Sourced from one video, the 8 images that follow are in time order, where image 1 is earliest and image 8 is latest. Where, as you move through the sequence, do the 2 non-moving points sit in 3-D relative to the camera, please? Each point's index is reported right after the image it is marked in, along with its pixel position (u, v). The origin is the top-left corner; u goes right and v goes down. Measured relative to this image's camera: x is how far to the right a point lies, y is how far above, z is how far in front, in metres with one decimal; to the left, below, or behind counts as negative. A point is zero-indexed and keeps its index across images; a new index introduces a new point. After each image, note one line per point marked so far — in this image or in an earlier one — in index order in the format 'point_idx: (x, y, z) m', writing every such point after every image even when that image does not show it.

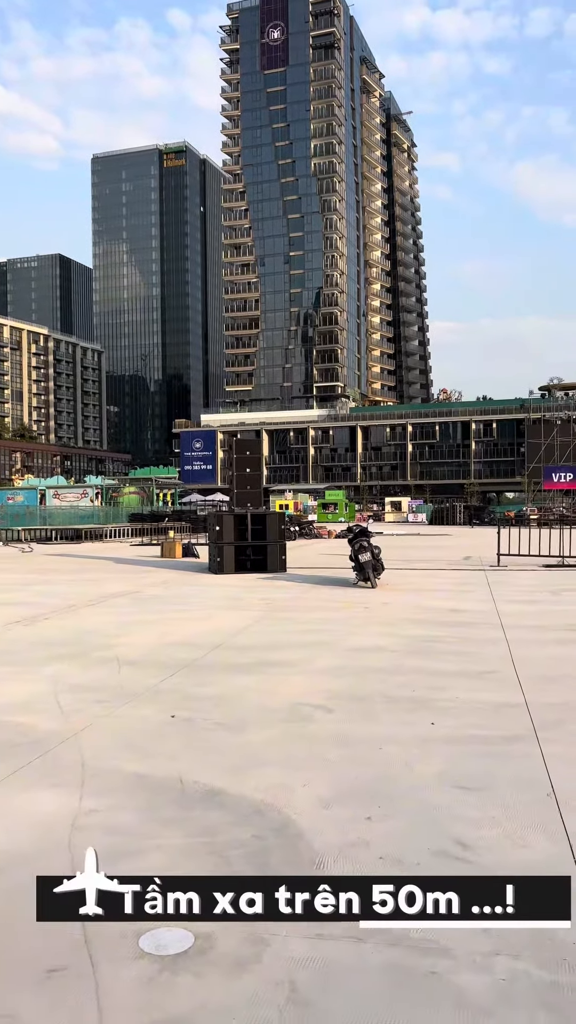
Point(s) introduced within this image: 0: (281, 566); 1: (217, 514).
0: (-0.1, -1.1, +17.6) m
1: (-1.5, 0.0, +17.3) m
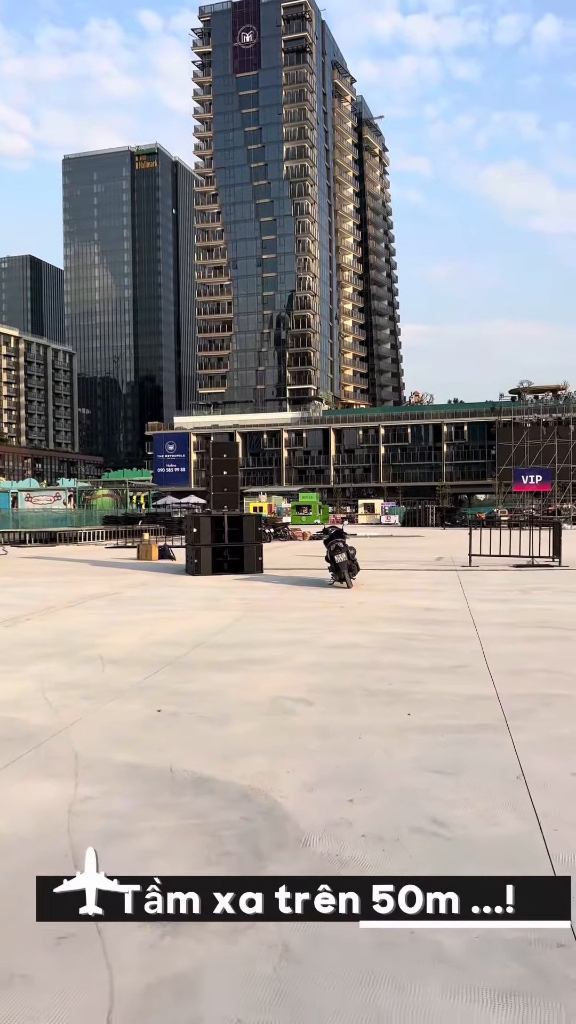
0: (-0.6, -1.2, +17.8) m
1: (-2.0, -0.1, +17.5) m
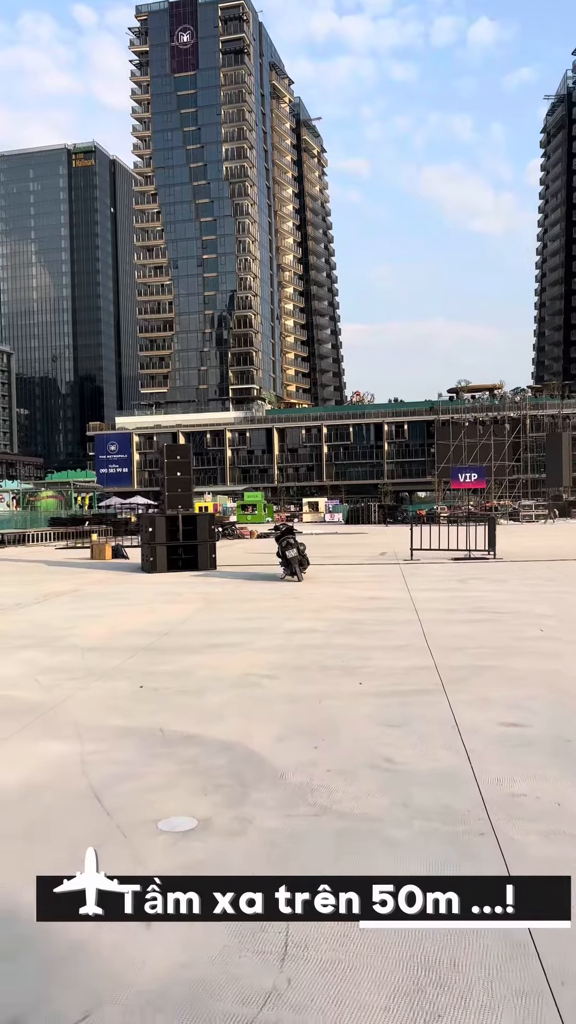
0: (-1.7, -1.1, +18.6) m
1: (-3.0, -0.1, +18.2) m
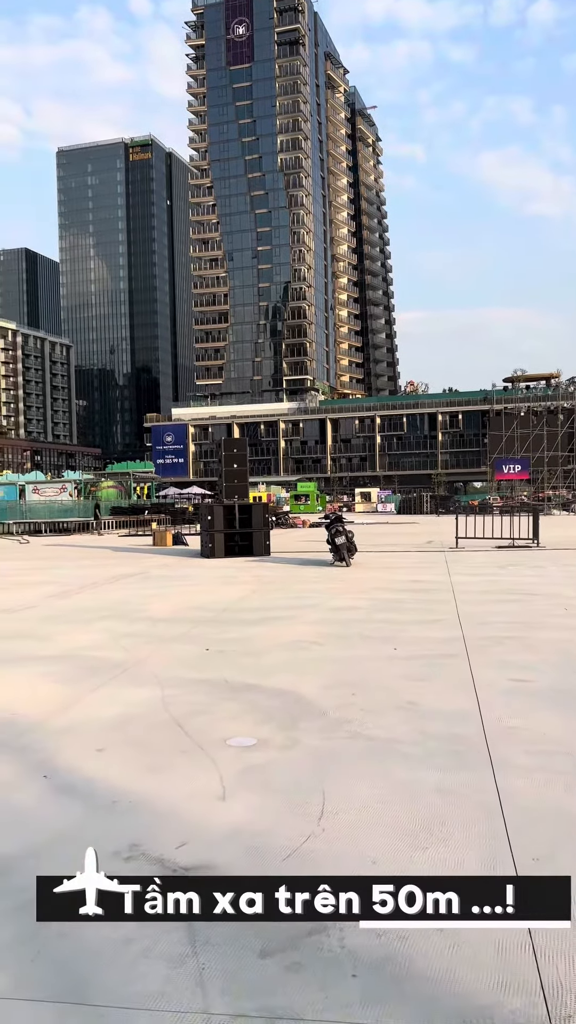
0: (-0.5, -0.9, +19.7) m
1: (-1.9, +0.2, +19.4) m
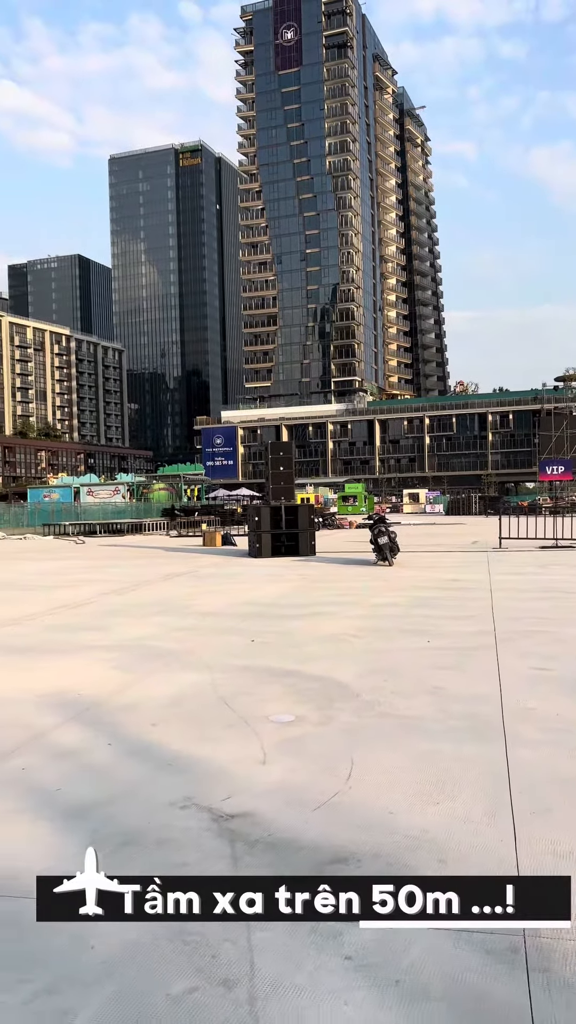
0: (+0.6, -0.9, +20.3) m
1: (-0.8, +0.1, +20.1) m
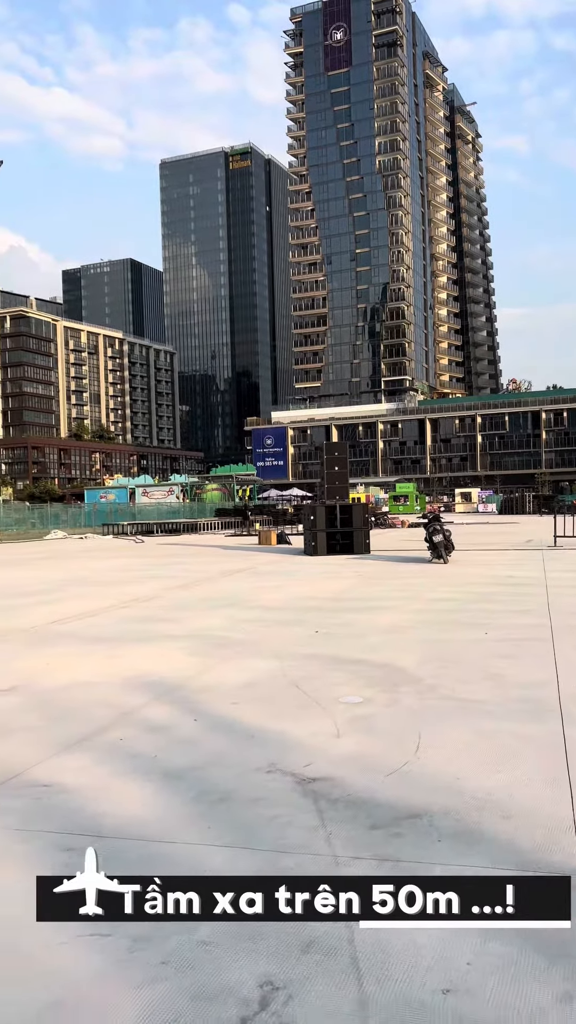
0: (+1.9, -0.9, +20.6) m
1: (+0.6, +0.1, +20.5) m
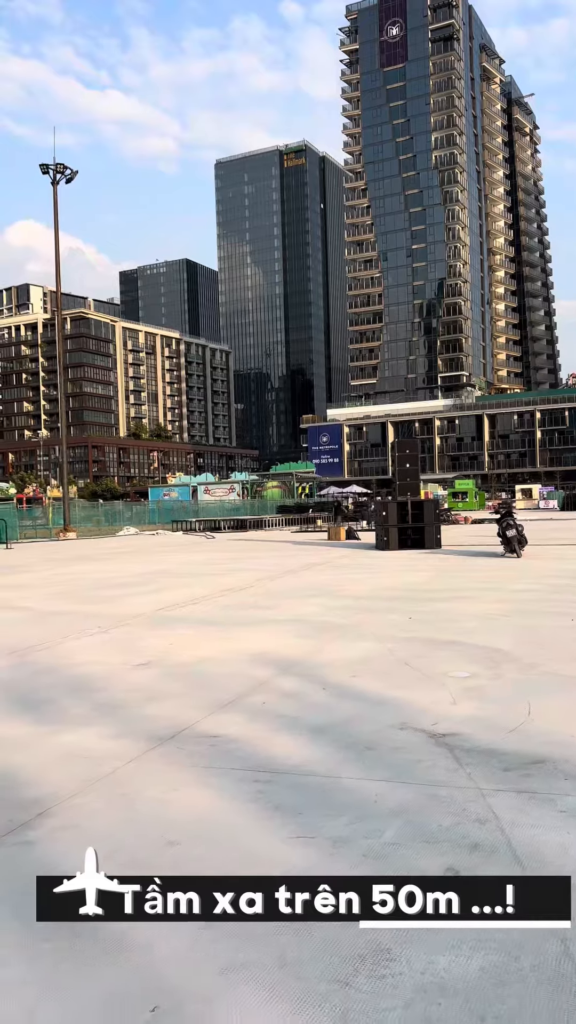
0: (+3.8, -0.8, +21.2) m
1: (+2.4, +0.2, +21.1) m
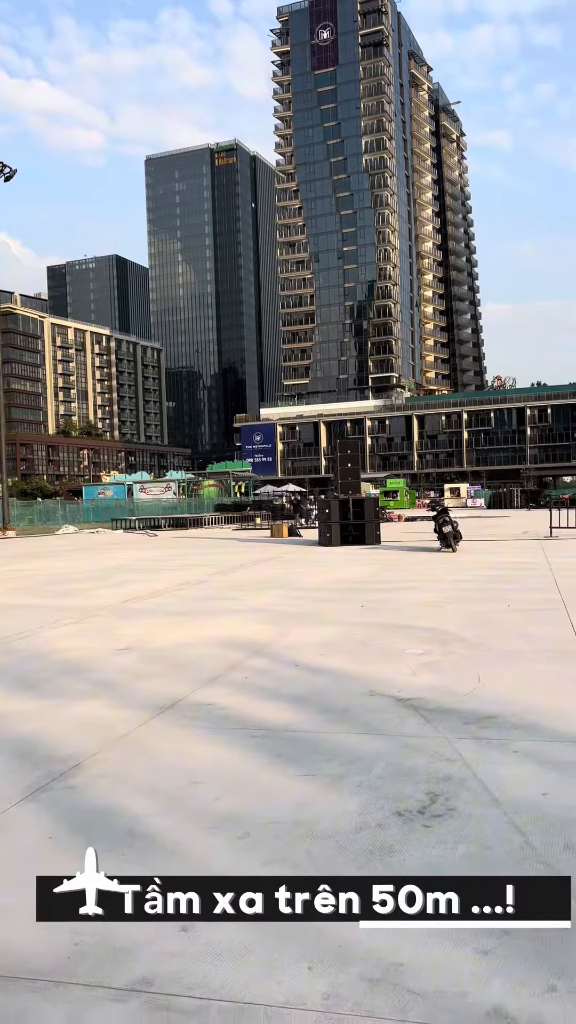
0: (+2.3, -0.7, +22.1) m
1: (+1.0, +0.3, +22.0) m
